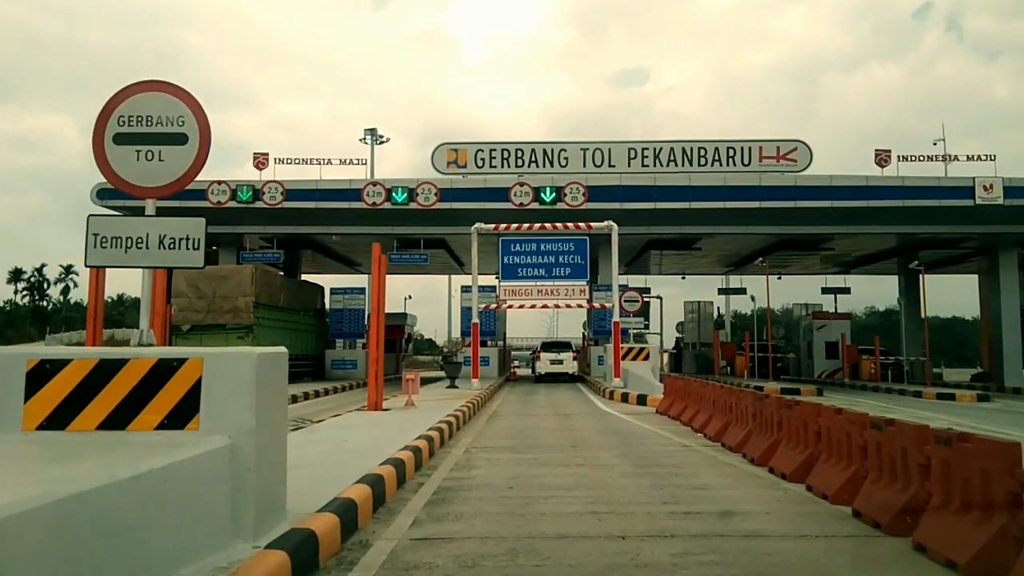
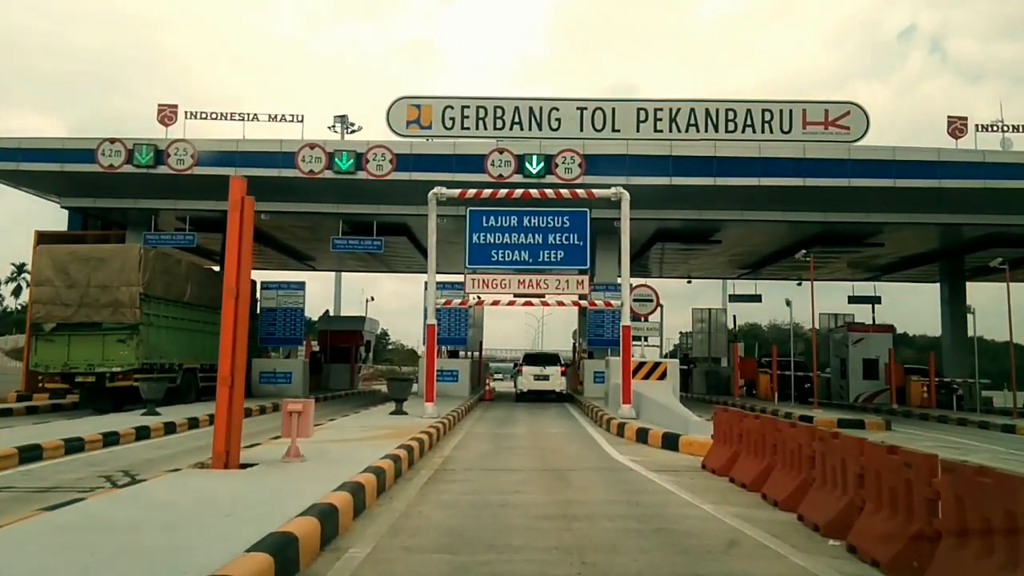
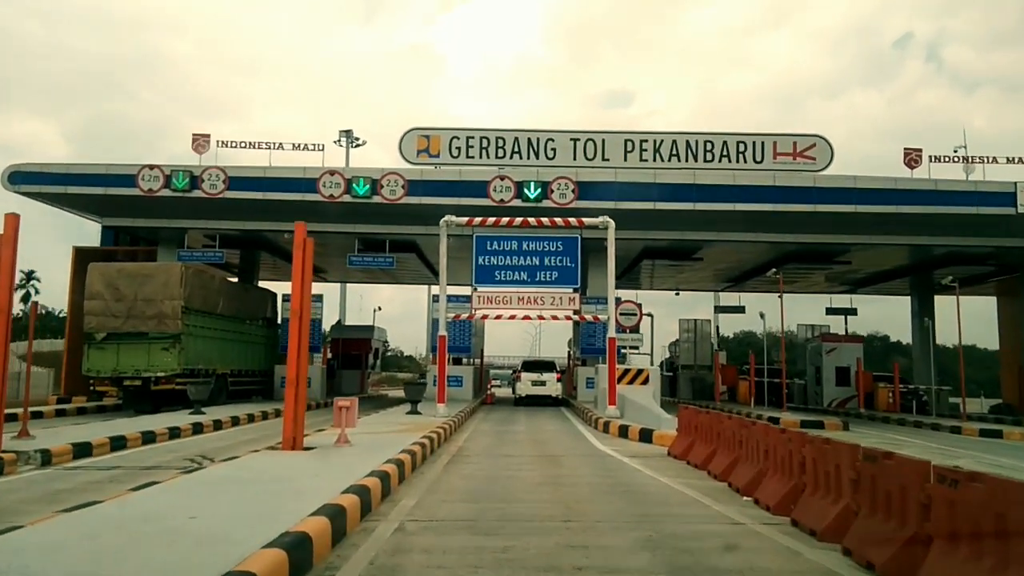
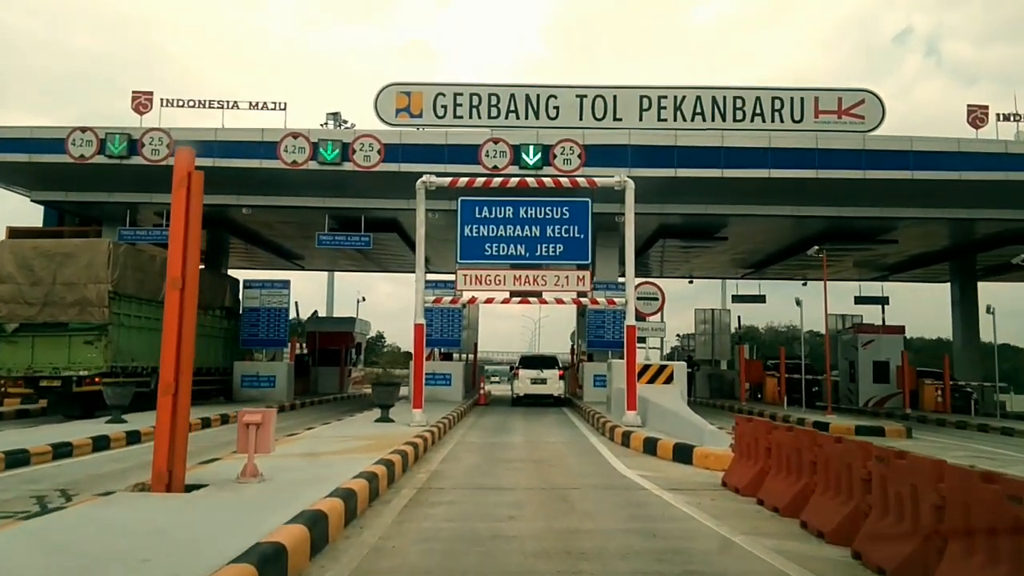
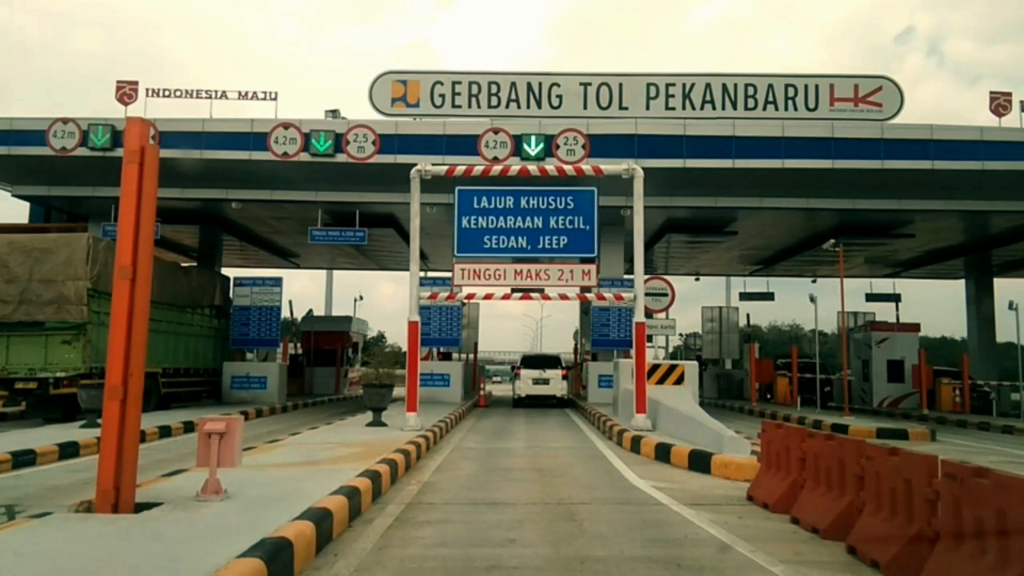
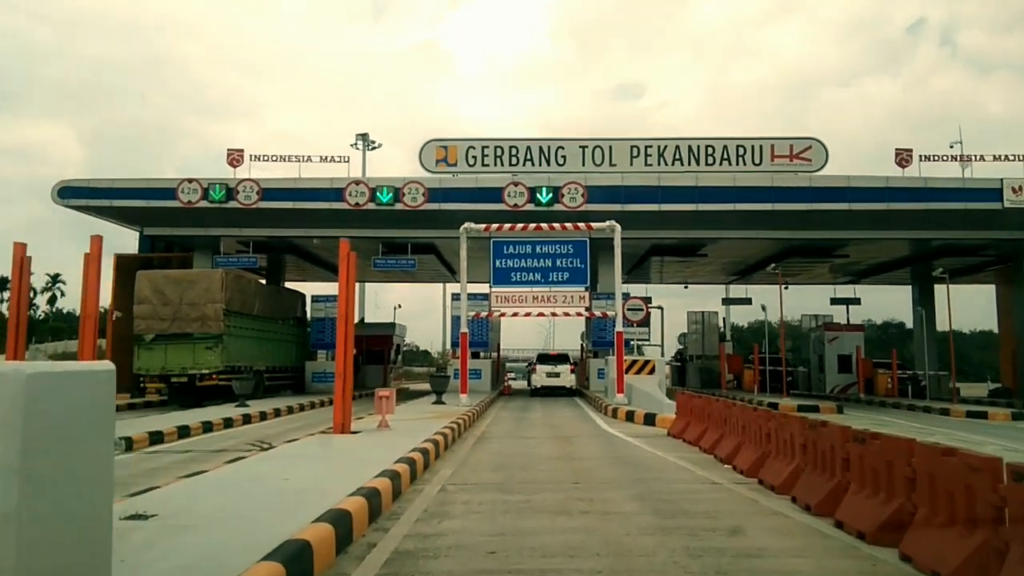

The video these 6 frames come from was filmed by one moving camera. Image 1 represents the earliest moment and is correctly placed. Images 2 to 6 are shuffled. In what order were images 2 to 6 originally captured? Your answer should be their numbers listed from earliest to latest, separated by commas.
6, 3, 2, 4, 5
